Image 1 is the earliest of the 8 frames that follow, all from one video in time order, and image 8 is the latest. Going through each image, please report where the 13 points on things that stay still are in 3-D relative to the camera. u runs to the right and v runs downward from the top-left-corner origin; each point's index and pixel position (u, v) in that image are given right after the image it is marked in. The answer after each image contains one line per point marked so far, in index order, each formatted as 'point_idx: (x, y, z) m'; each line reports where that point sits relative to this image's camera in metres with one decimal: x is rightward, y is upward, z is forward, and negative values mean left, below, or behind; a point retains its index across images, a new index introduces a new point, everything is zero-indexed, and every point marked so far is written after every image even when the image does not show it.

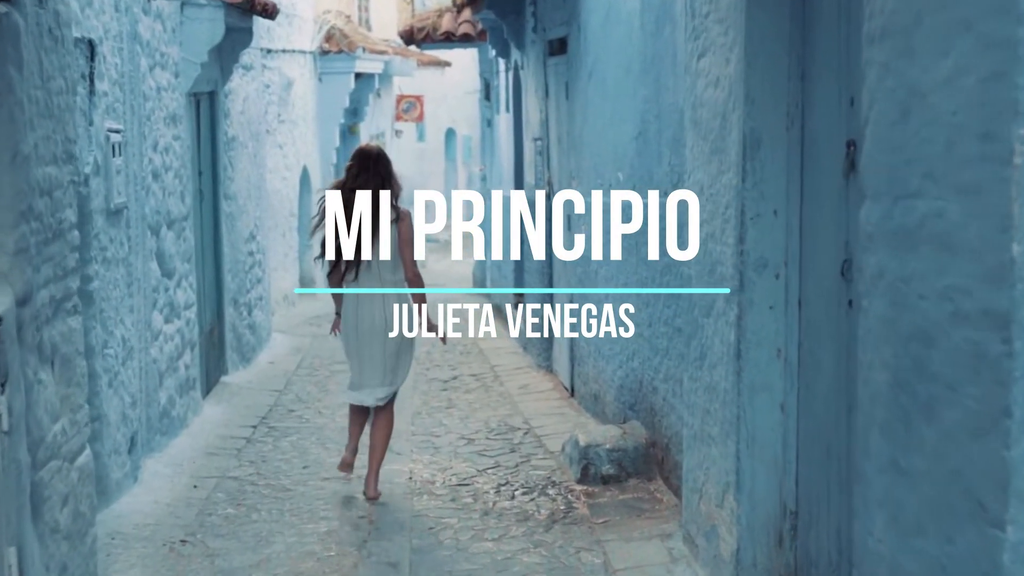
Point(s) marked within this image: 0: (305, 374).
0: (-1.9, -0.8, +11.1) m
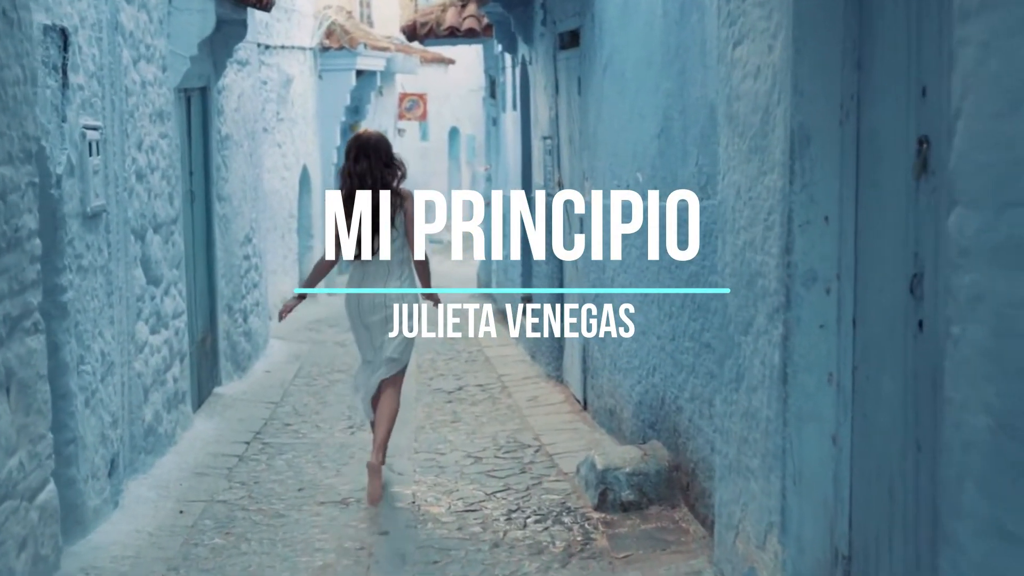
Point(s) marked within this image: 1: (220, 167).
0: (-1.9, -0.9, +10.5) m
1: (-2.5, +1.0, +10.1) m
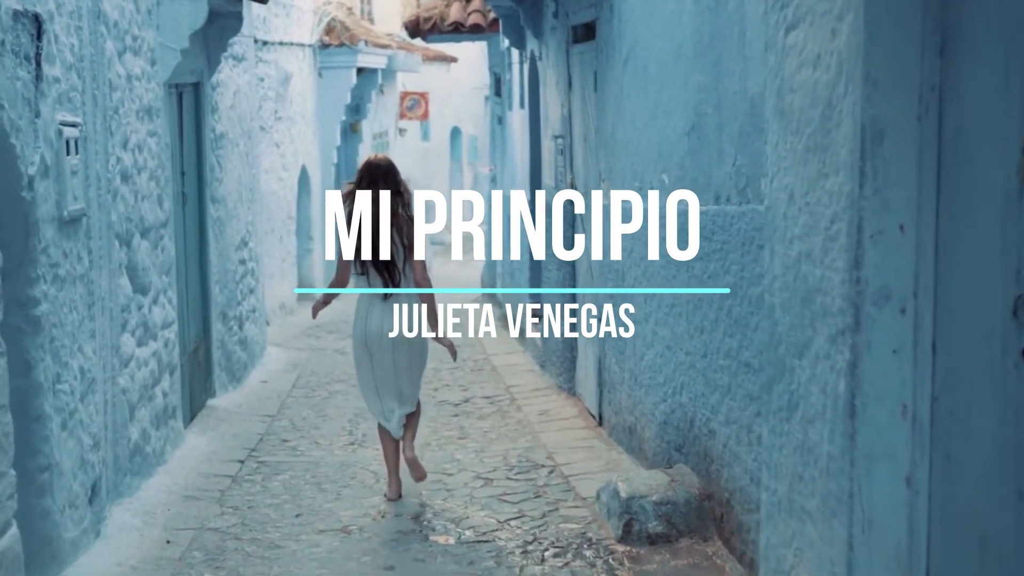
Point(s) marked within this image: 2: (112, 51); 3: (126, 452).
0: (-1.8, -0.9, +10.0) m
1: (-2.4, +1.0, +9.6) m
2: (-2.2, +1.3, +6.4) m
3: (-2.1, -0.9, +6.5) m
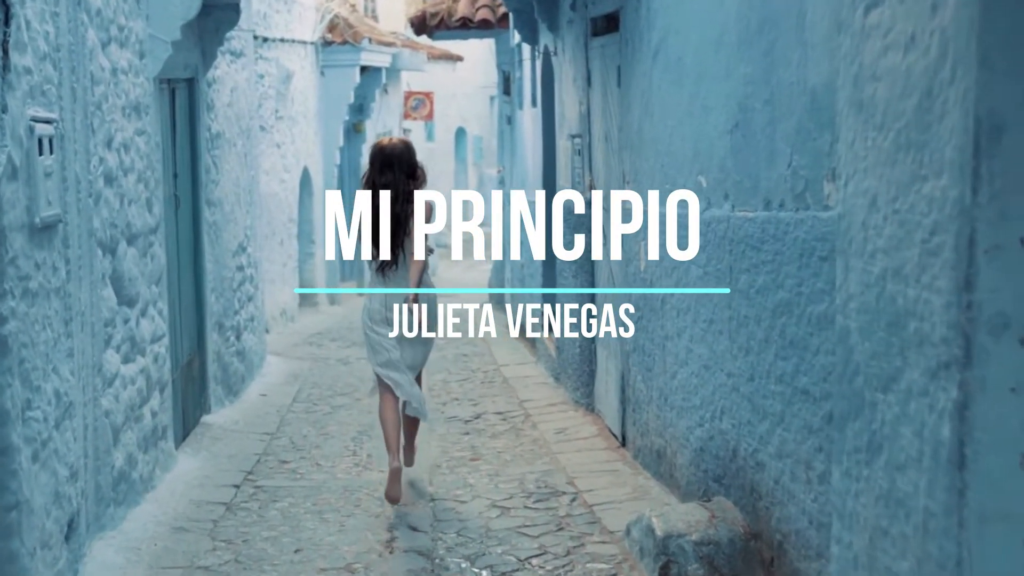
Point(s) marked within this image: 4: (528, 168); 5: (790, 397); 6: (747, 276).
0: (-1.7, -1.0, +9.5) m
1: (-2.3, +0.9, +9.0) m
2: (-2.1, +1.2, +5.9) m
3: (-2.0, -1.0, +6.0) m
4: (+0.2, +1.3, +12.4) m
5: (+1.0, -0.4, +4.4) m
6: (+1.0, 0.0, +4.9) m
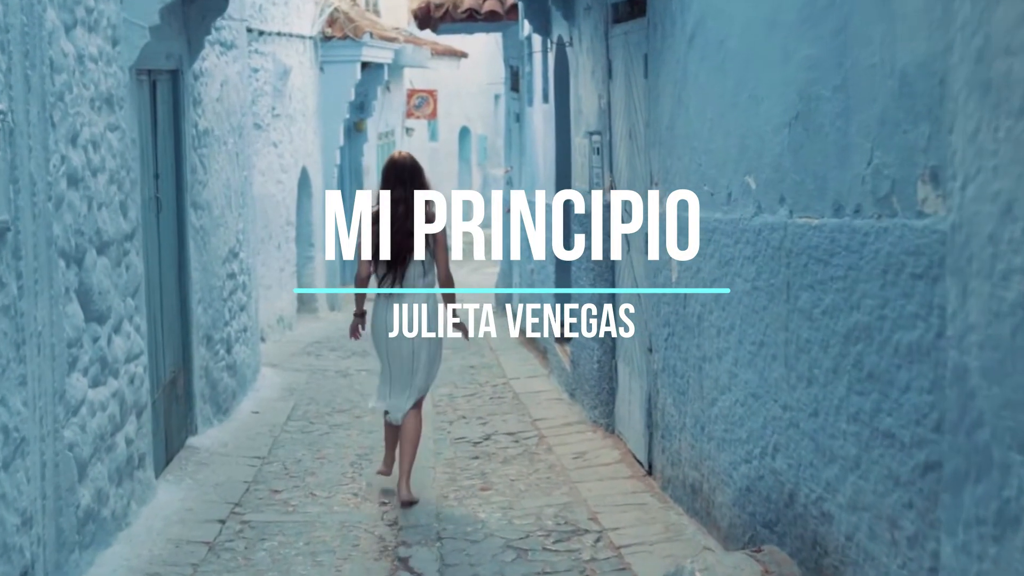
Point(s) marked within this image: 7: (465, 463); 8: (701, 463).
0: (-1.6, -1.1, +8.8) m
1: (-2.2, +0.9, +8.3) m
2: (-2.0, +1.2, +5.1) m
3: (-2.0, -1.0, +5.2) m
4: (+0.3, +1.2, +11.7) m
5: (+1.1, -0.5, +3.7) m
6: (+1.1, 0.0, +4.2) m
7: (-0.3, -1.1, +7.6) m
8: (+0.9, -0.9, +5.7) m
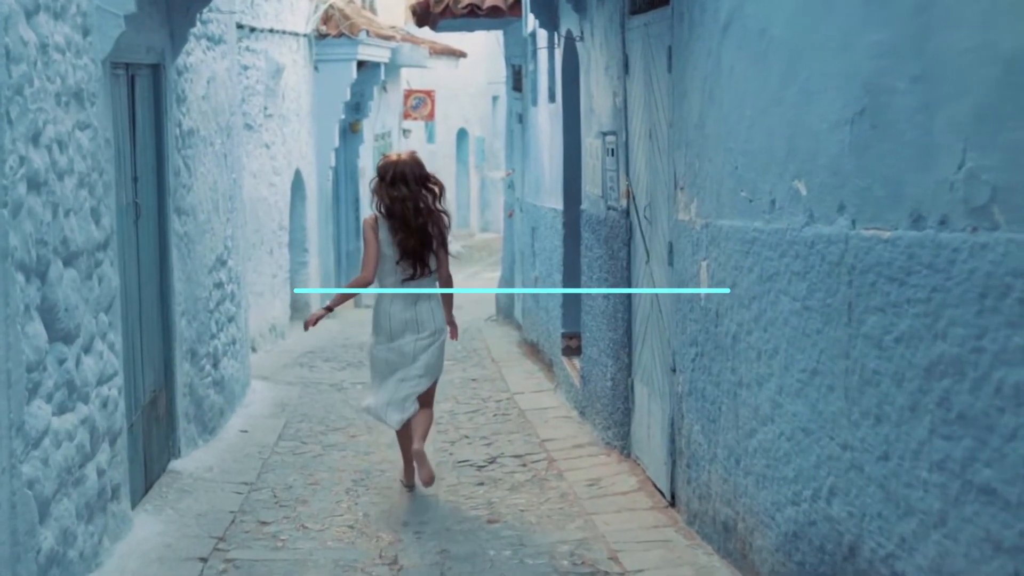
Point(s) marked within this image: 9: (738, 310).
0: (-1.5, -1.1, +8.2) m
1: (-2.2, +0.8, +7.7) m
2: (-1.9, +1.1, +4.6) m
3: (-1.9, -1.1, +4.7) m
4: (+0.3, +1.1, +11.1) m
5: (+1.2, -0.5, +3.1) m
6: (+1.1, -0.1, +3.6) m
7: (-0.3, -1.2, +7.0) m
8: (+1.0, -0.9, +5.1) m
9: (+1.0, -0.1, +5.0) m
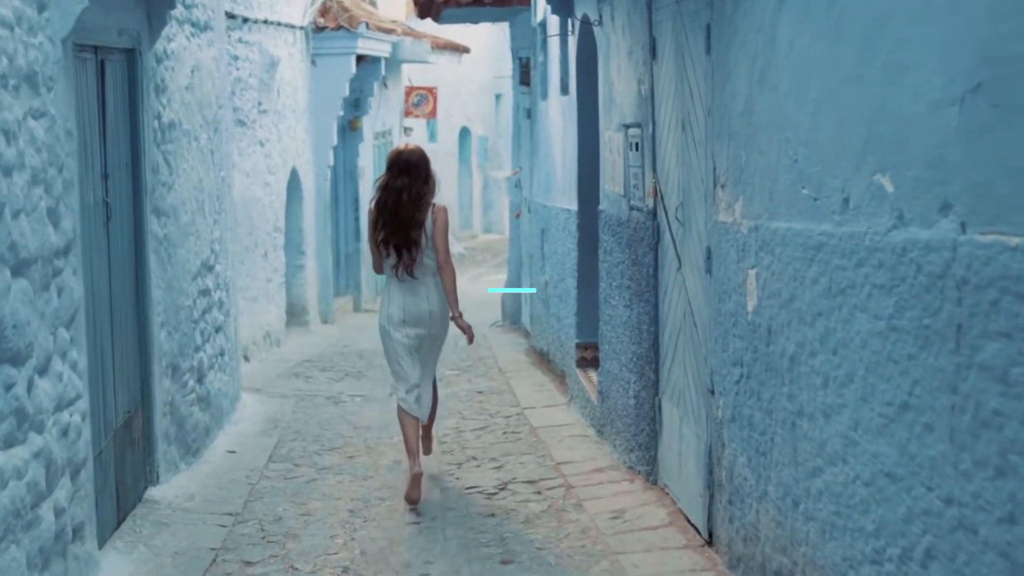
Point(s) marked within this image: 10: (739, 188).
0: (-1.5, -1.2, +7.5) m
1: (-2.1, +0.7, +7.0) m
2: (-1.9, +1.0, +3.8) m
3: (-1.8, -1.2, +3.9) m
4: (+0.4, +1.0, +10.4) m
5: (+1.3, -0.6, +2.4) m
6: (+1.2, -0.1, +2.9) m
7: (-0.2, -1.3, +6.3) m
8: (+1.0, -1.0, +4.4) m
9: (+1.0, -0.1, +4.3) m
10: (+0.9, +0.4, +4.9) m
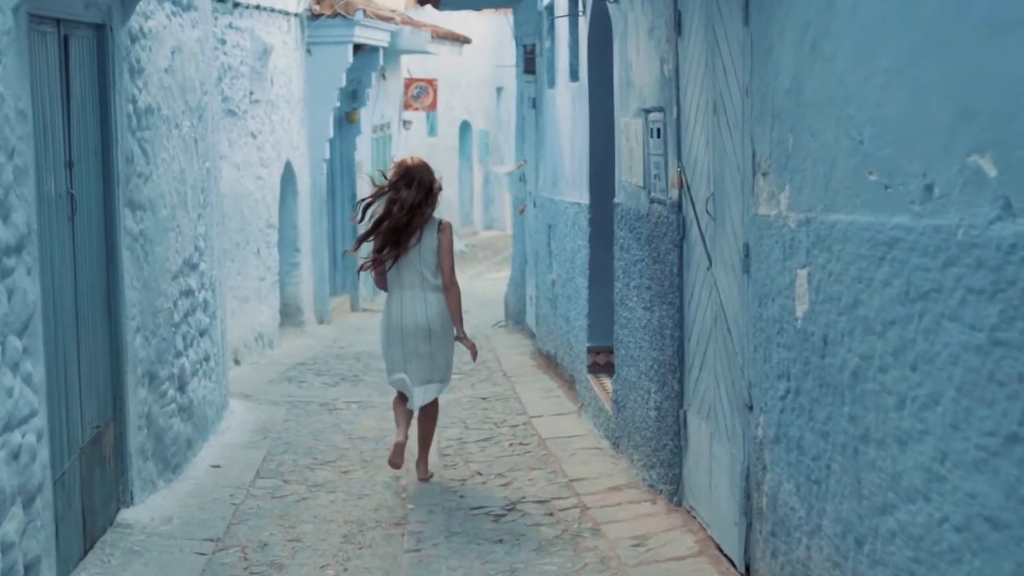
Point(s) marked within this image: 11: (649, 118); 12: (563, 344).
0: (-1.4, -1.2, +6.8) m
1: (-2.1, +0.7, +6.4) m
2: (-1.8, +1.0, +3.2) m
3: (-1.8, -1.2, +3.3) m
4: (+0.4, +1.1, +9.8) m
5: (+1.3, -0.6, +1.8) m
6: (+1.2, -0.2, +2.2) m
7: (-0.1, -1.3, +5.7) m
8: (+1.1, -1.0, +3.8) m
9: (+1.1, -0.2, +3.6) m
10: (+1.0, +0.4, +4.3) m
11: (+0.7, +0.9, +6.3) m
12: (+0.4, -0.5, +9.9) m
